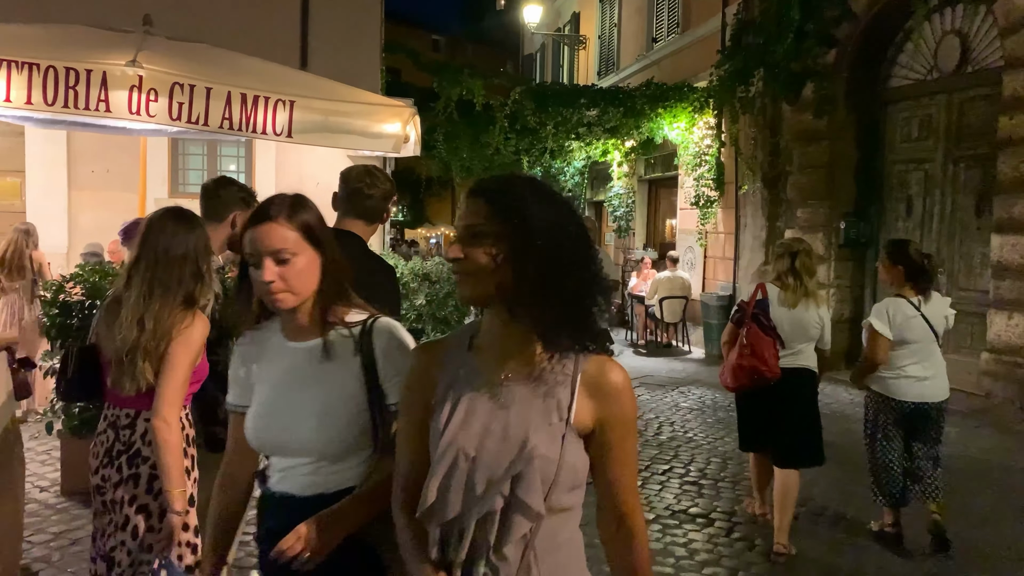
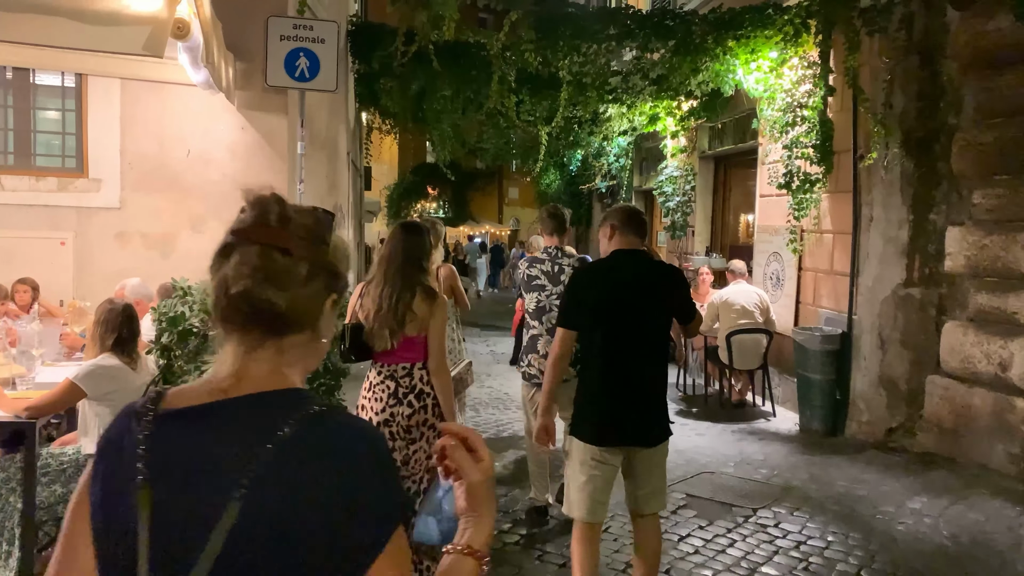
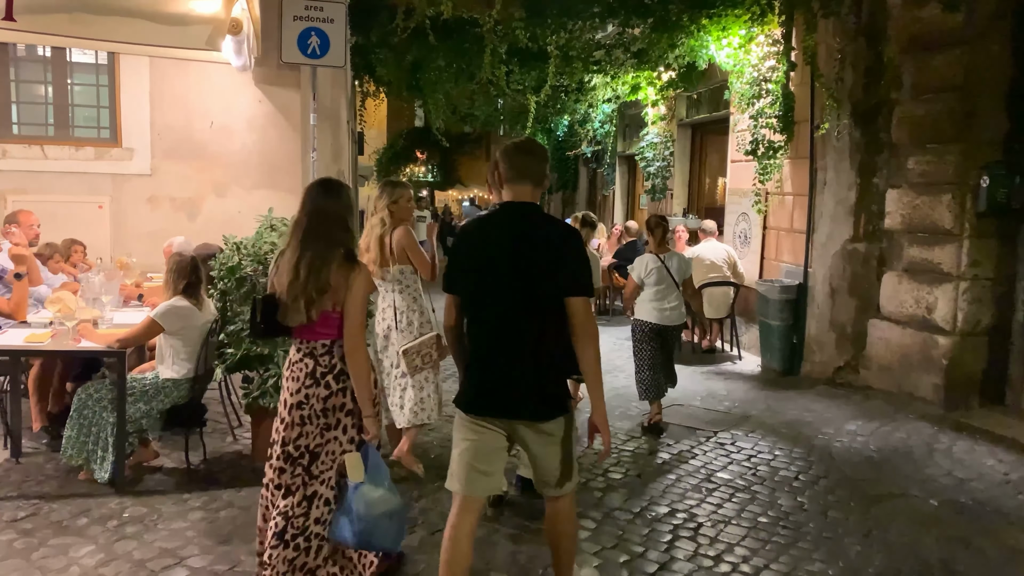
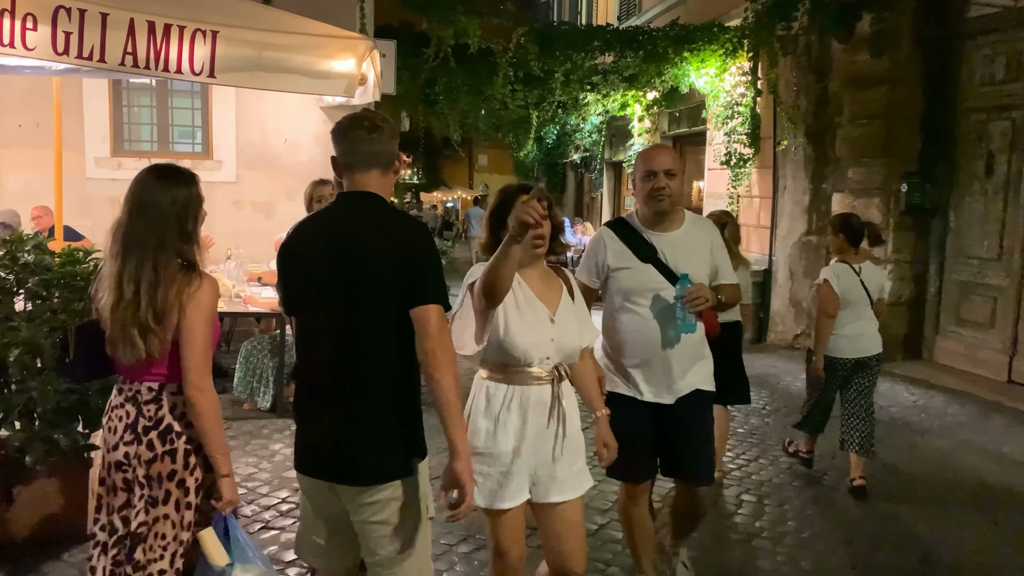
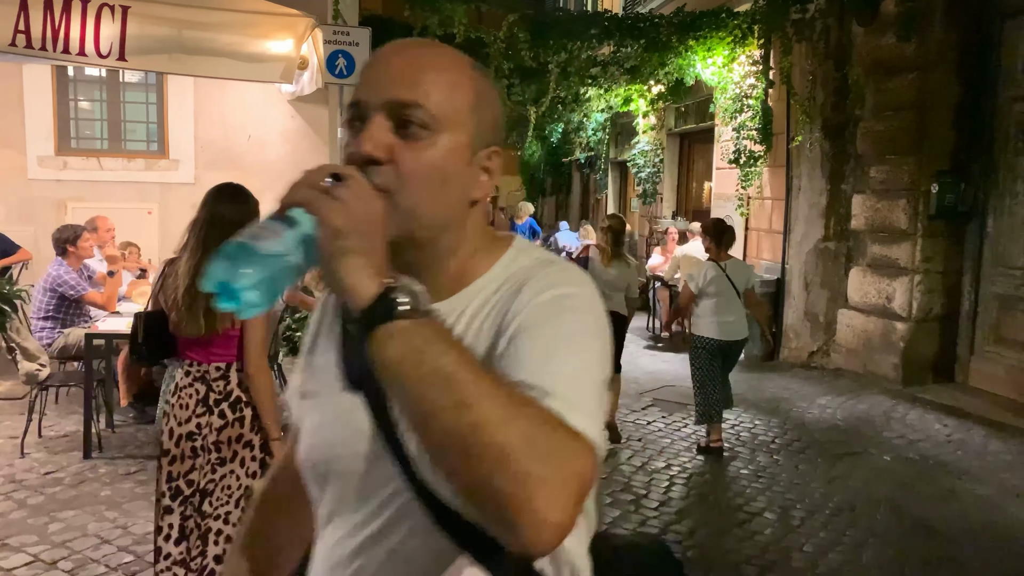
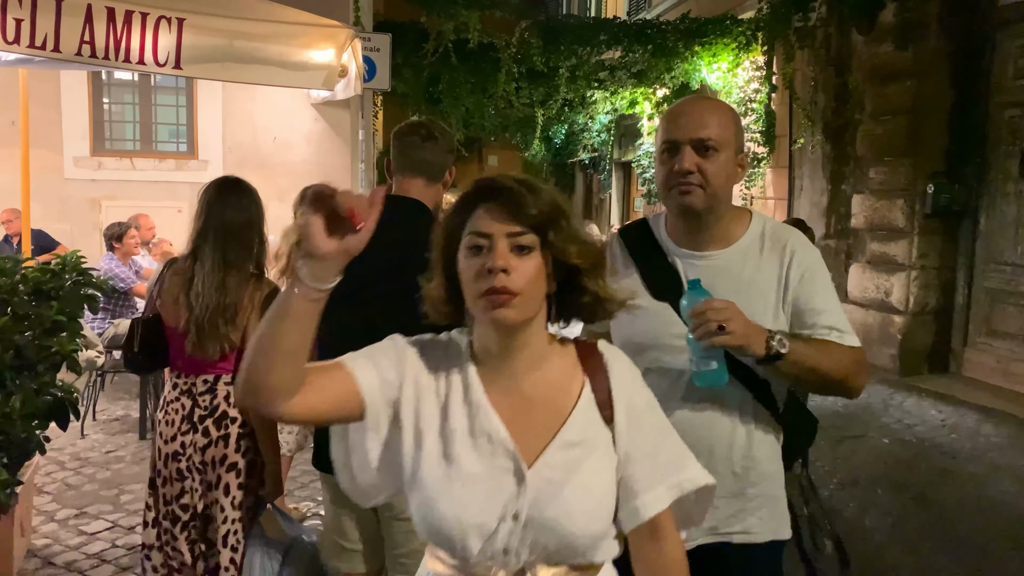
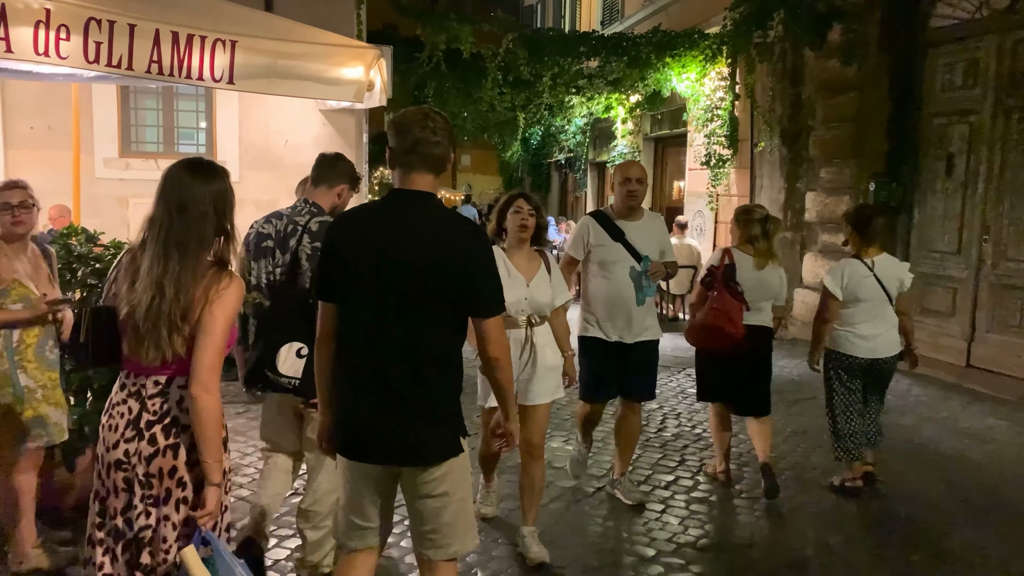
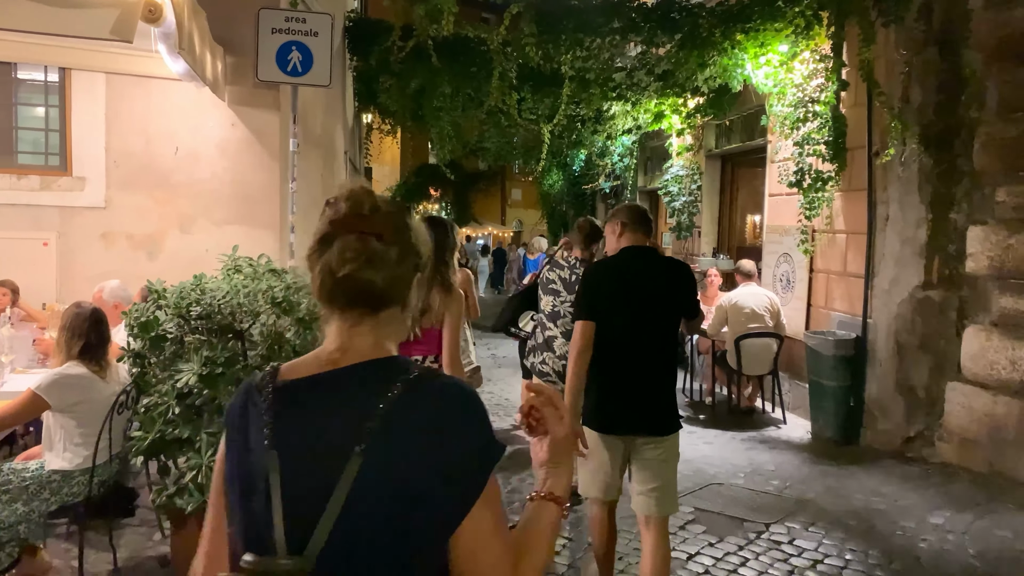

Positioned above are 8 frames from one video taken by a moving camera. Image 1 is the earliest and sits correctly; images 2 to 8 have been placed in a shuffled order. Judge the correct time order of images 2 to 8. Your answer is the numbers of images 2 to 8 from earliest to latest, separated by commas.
7, 4, 6, 5, 3, 2, 8
